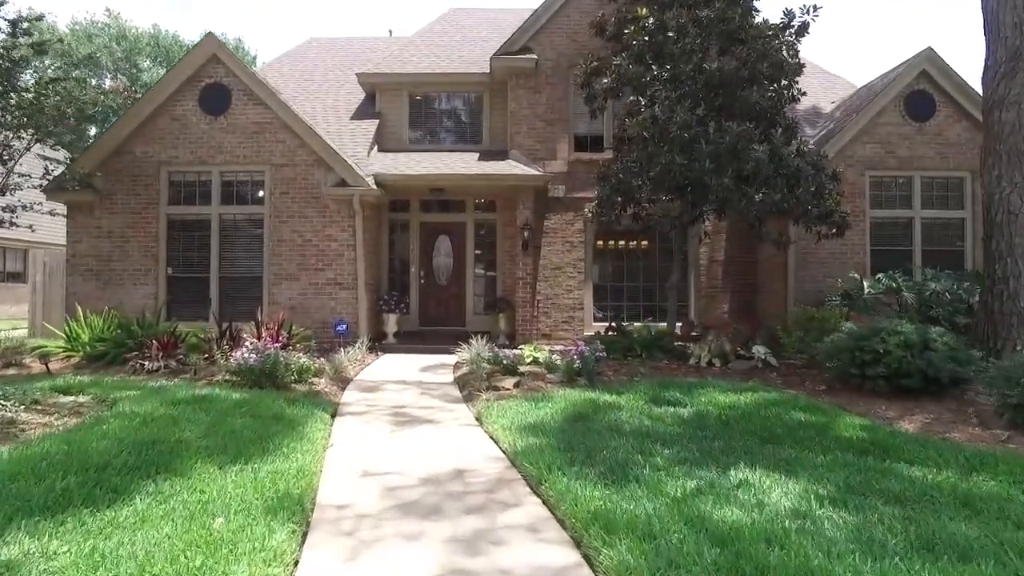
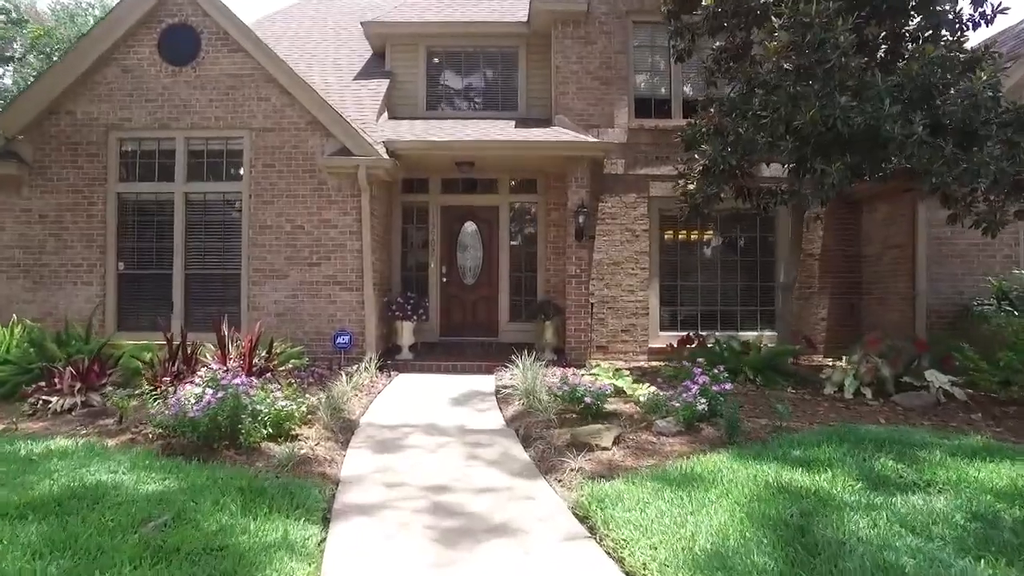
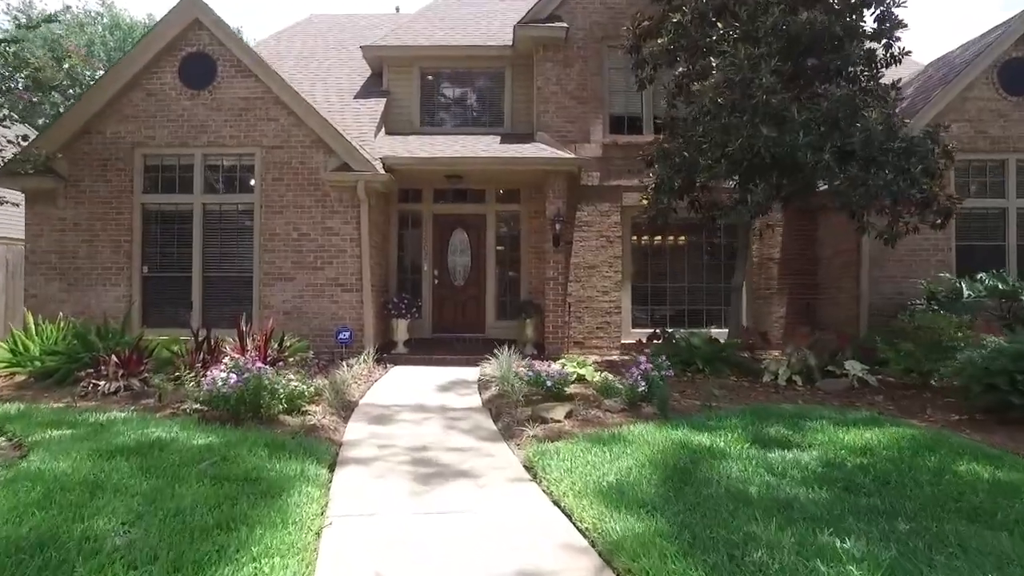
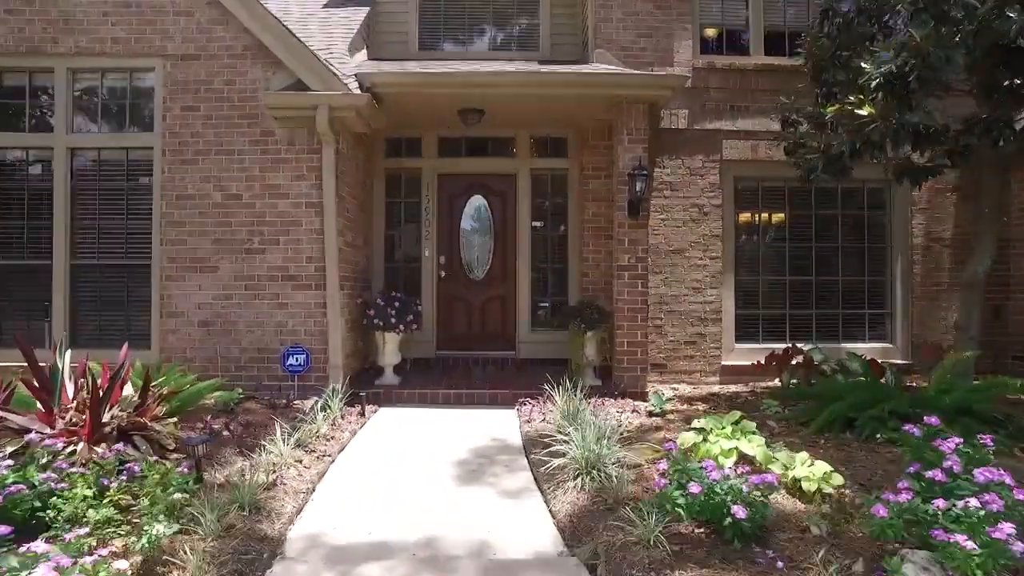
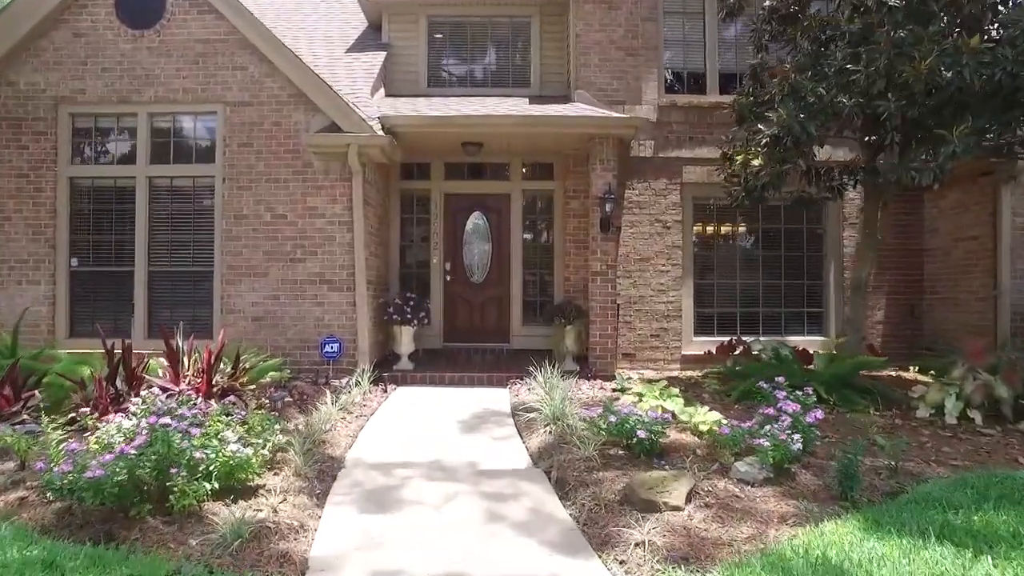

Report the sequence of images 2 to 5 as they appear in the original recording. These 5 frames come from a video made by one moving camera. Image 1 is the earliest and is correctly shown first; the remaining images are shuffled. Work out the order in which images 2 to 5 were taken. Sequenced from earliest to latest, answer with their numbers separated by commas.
3, 2, 5, 4
